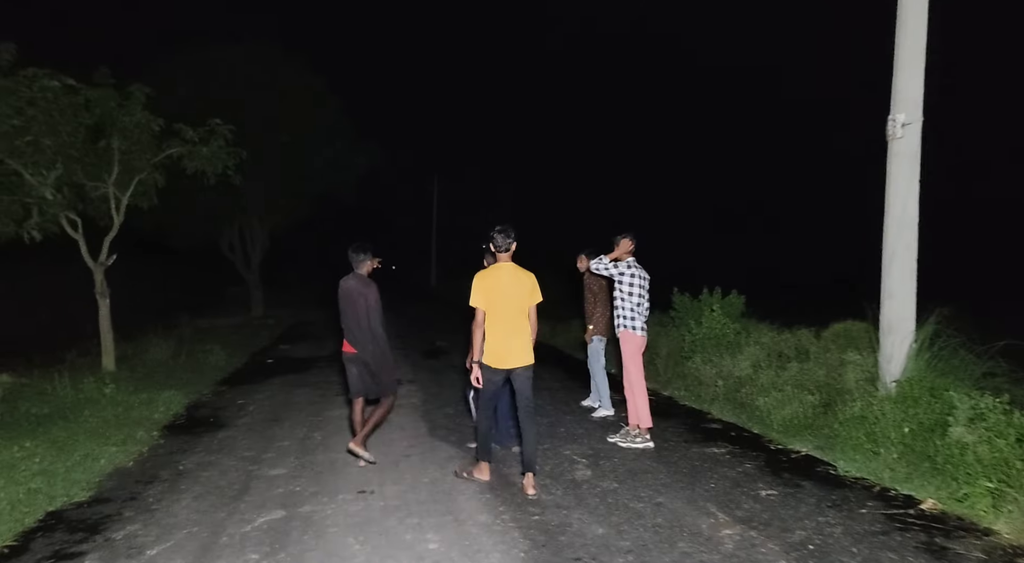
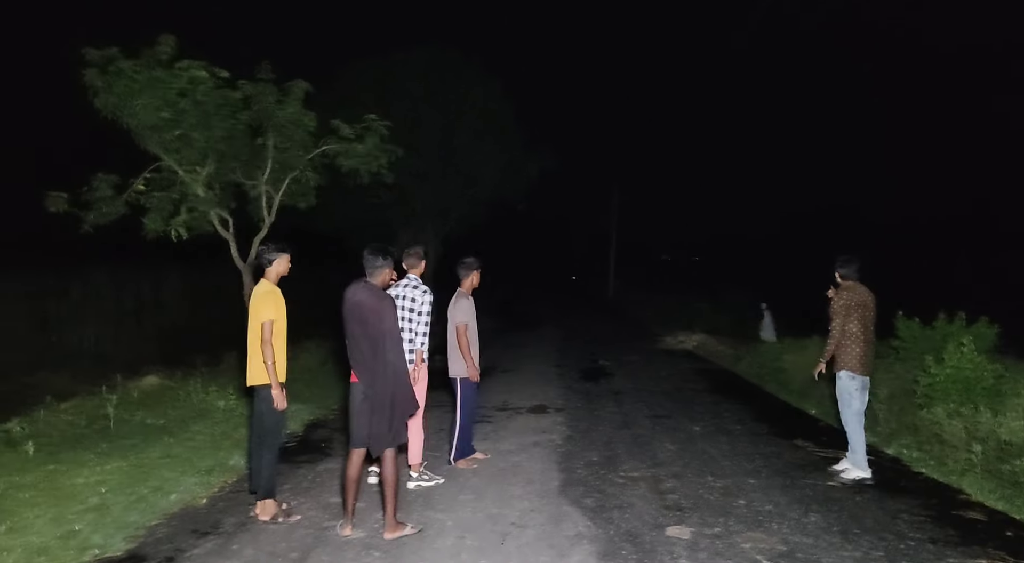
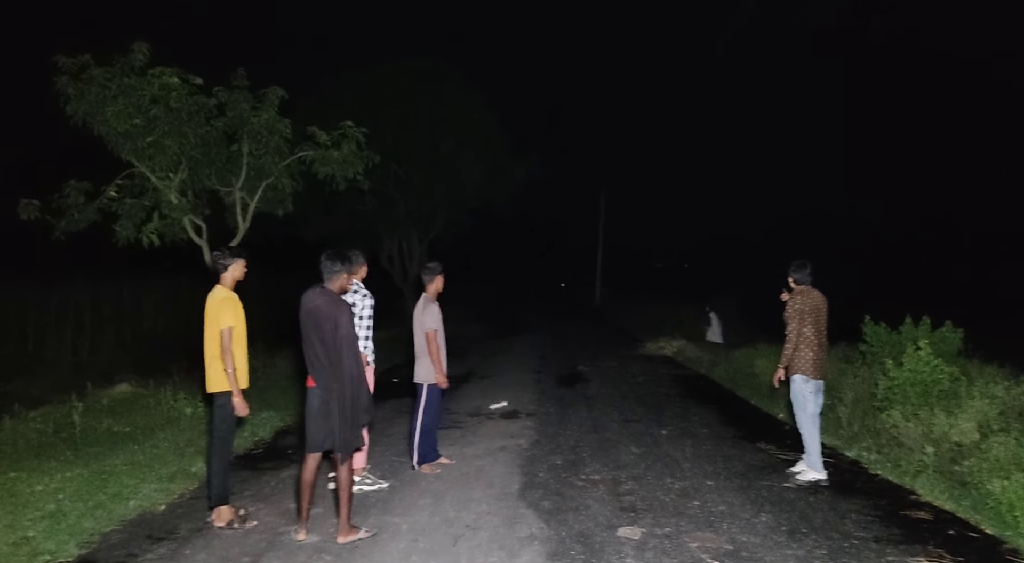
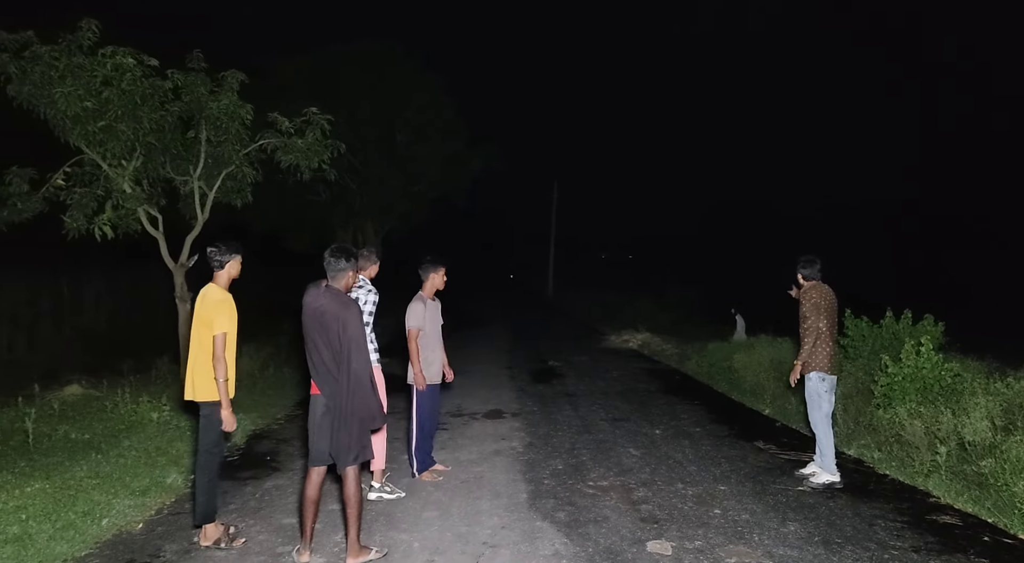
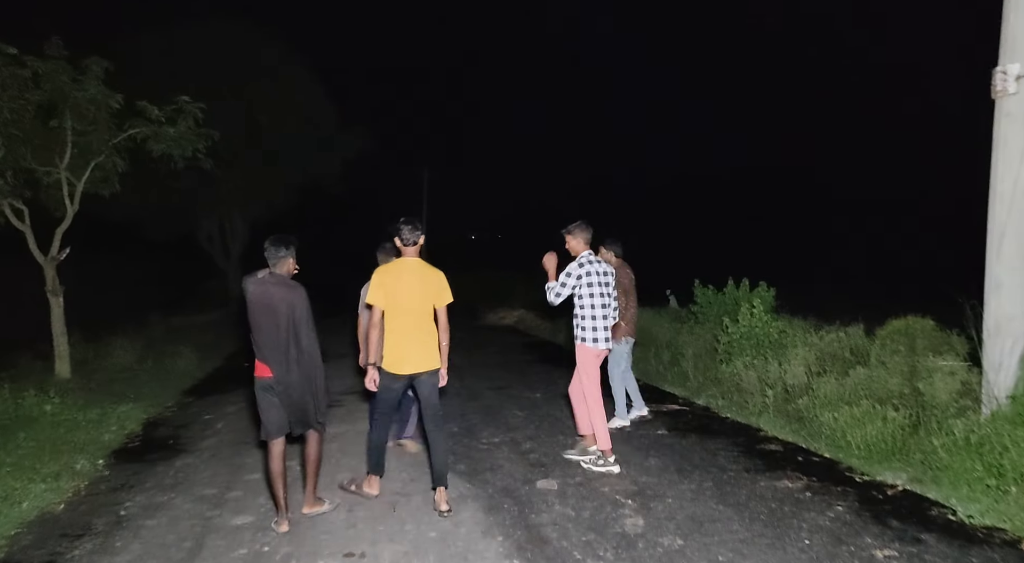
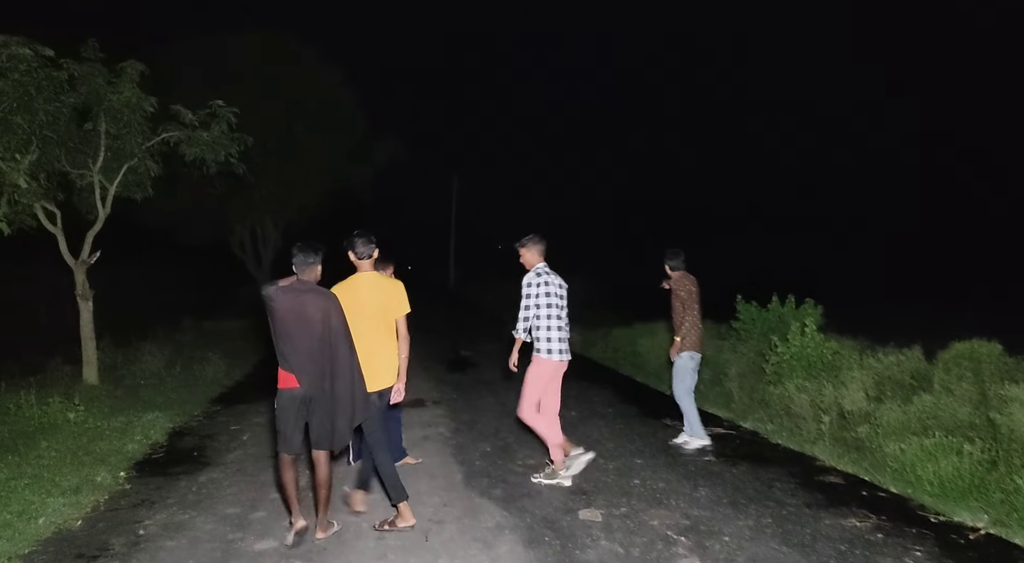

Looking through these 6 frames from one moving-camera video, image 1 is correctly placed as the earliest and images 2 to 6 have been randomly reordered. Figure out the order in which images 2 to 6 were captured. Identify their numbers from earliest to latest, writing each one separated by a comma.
5, 6, 4, 2, 3
